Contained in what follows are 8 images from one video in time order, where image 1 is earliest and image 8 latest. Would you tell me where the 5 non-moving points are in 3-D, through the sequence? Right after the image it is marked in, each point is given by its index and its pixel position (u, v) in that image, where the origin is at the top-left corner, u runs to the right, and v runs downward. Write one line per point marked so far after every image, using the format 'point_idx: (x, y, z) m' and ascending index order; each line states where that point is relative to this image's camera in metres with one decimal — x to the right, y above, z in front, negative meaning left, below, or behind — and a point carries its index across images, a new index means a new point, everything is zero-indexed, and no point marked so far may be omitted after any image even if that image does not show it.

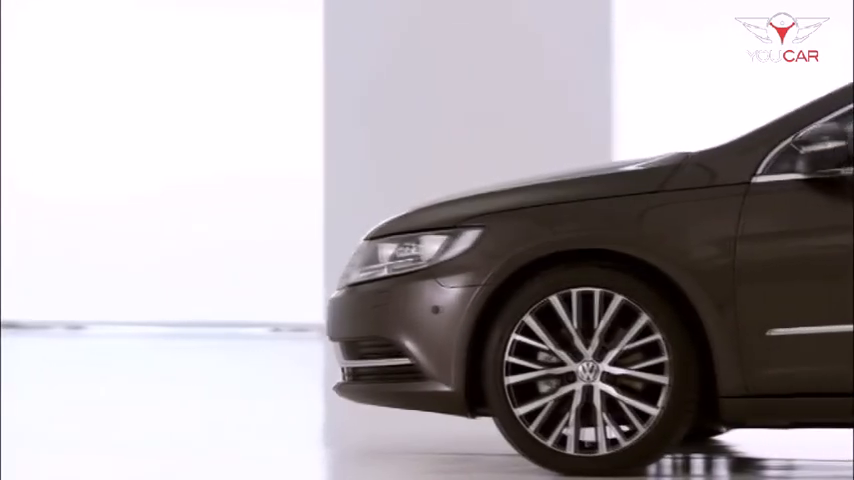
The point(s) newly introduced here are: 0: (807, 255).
0: (+0.9, 0.0, +3.9) m
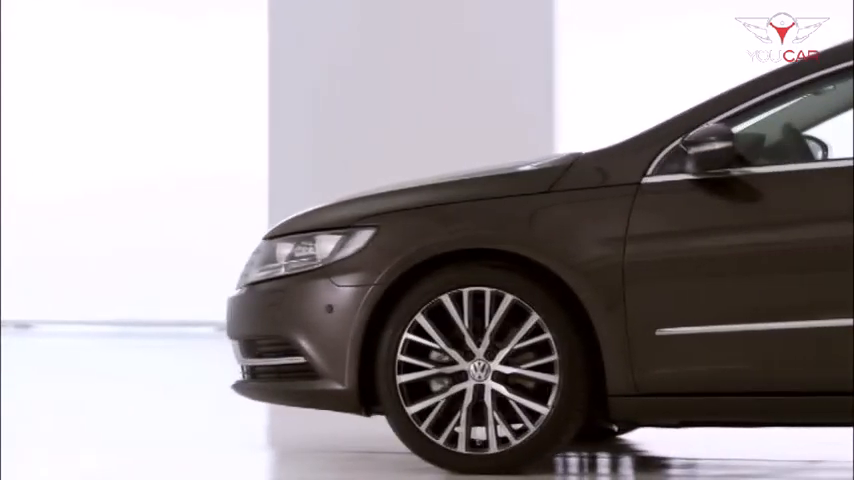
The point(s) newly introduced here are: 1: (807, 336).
0: (+0.6, 0.0, +3.9) m
1: (+0.8, -0.2, +3.9) m
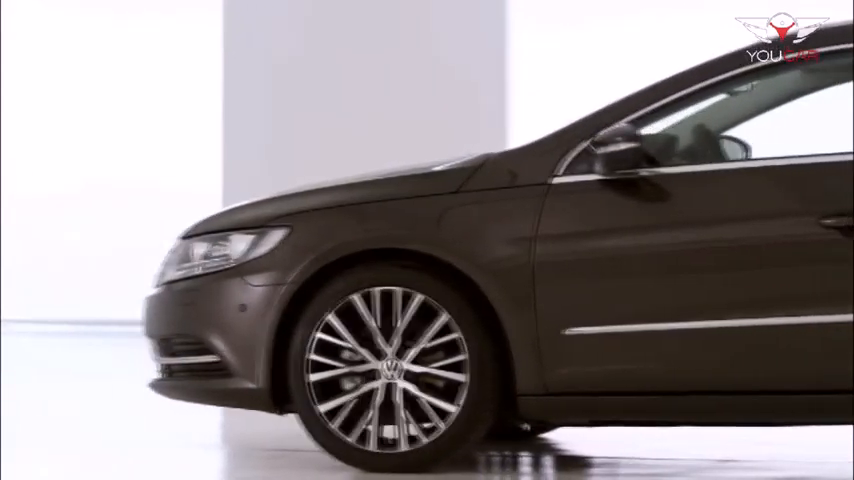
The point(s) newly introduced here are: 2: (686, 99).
0: (+0.4, 0.0, +3.9) m
1: (+0.6, -0.2, +3.9) m
2: (+0.6, +0.4, +4.1) m
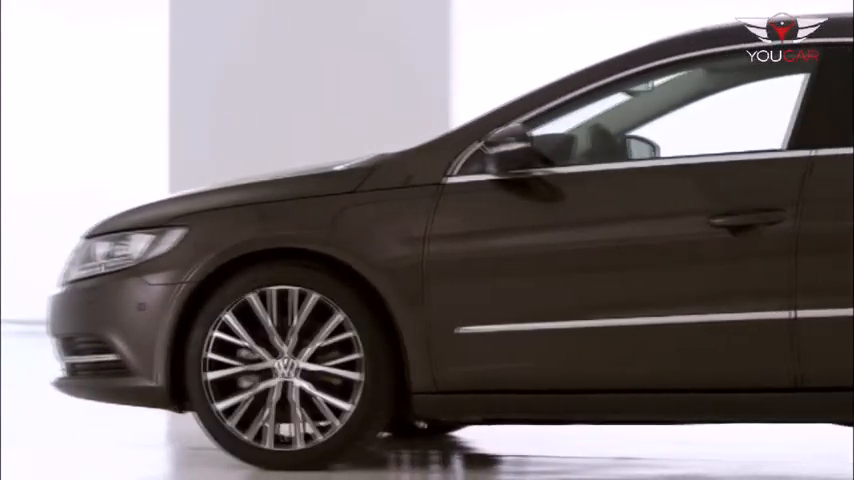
0: (+0.1, 0.0, +3.9) m
1: (+0.3, -0.2, +3.9) m
2: (+0.4, +0.4, +4.1) m
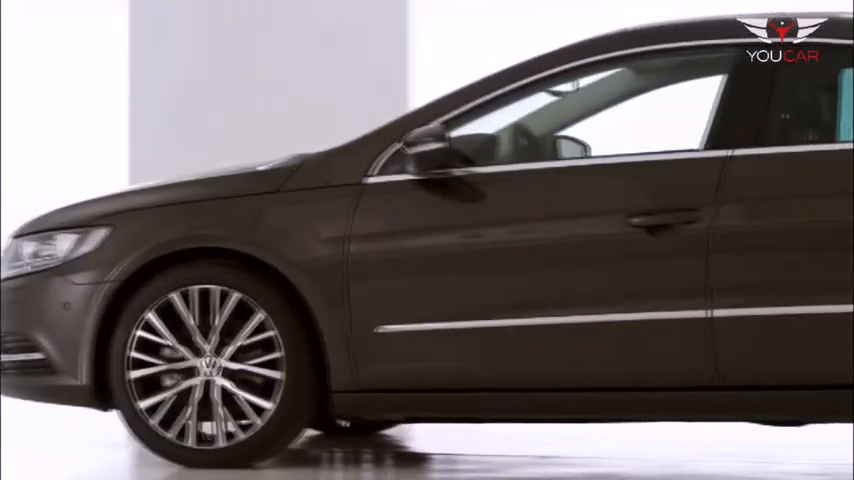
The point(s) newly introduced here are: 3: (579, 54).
0: (0.0, 0.0, +4.0) m
1: (+0.2, -0.2, +3.9) m
2: (+0.2, +0.4, +4.1) m
3: (+0.4, +0.5, +4.2) m
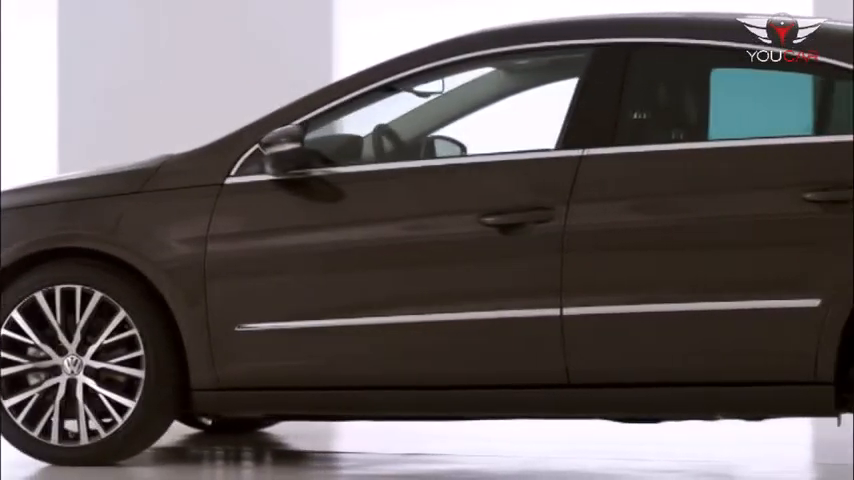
0: (-0.4, 0.0, +4.0) m
1: (-0.2, -0.2, +4.0) m
2: (-0.2, +0.4, +4.2) m
3: (0.0, +0.5, +4.2) m
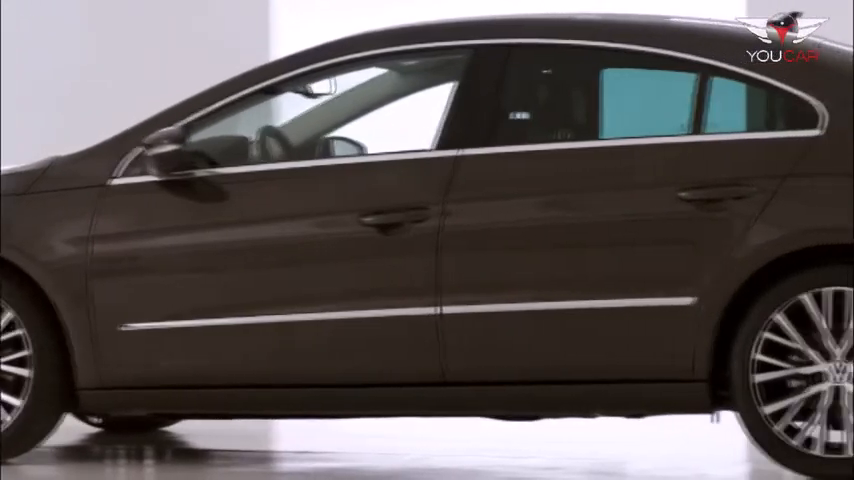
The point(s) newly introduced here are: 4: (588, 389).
0: (-0.7, 0.0, +4.0) m
1: (-0.5, -0.2, +4.0) m
2: (-0.4, +0.4, +4.2) m
3: (-0.3, +0.5, +4.2) m
4: (+0.4, -0.4, +3.9) m
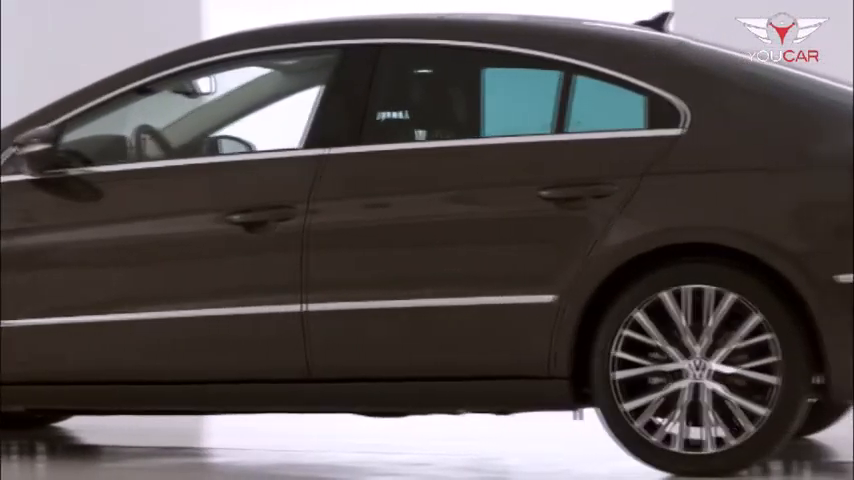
0: (-1.0, 0.0, +4.1) m
1: (-0.8, -0.2, +4.0) m
2: (-0.8, +0.4, +4.2) m
3: (-0.6, +0.5, +4.3) m
4: (+0.1, -0.4, +4.0) m
